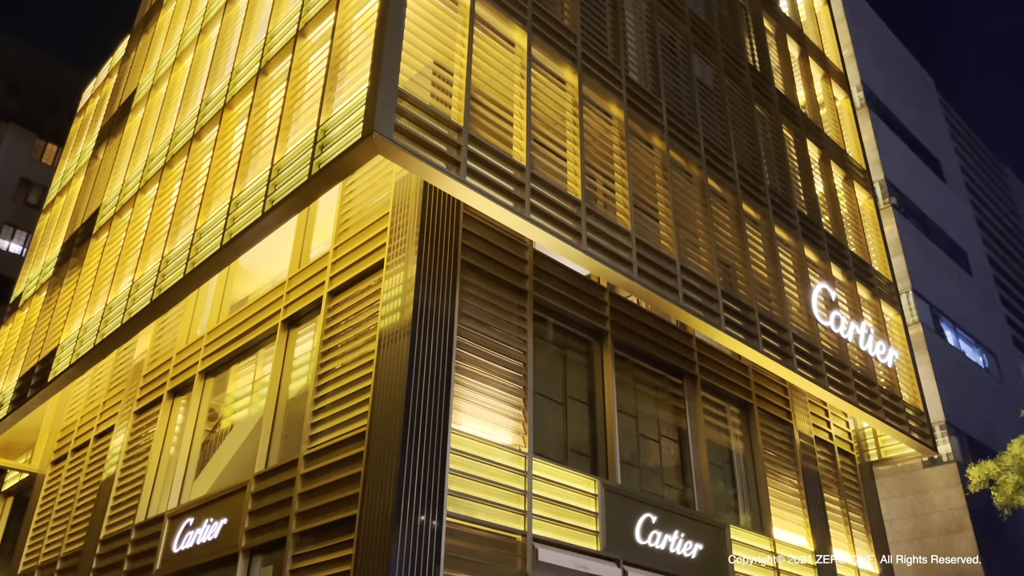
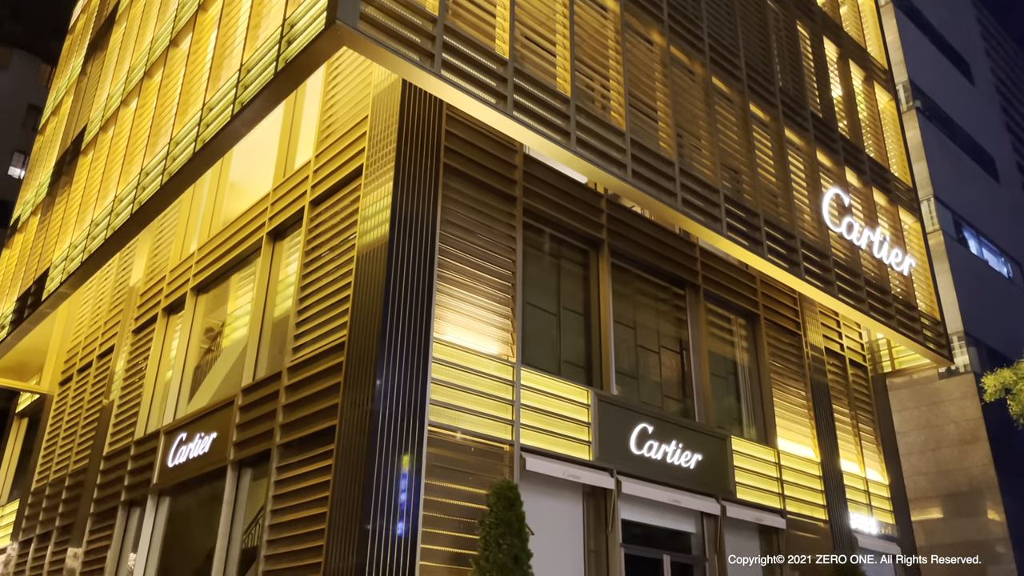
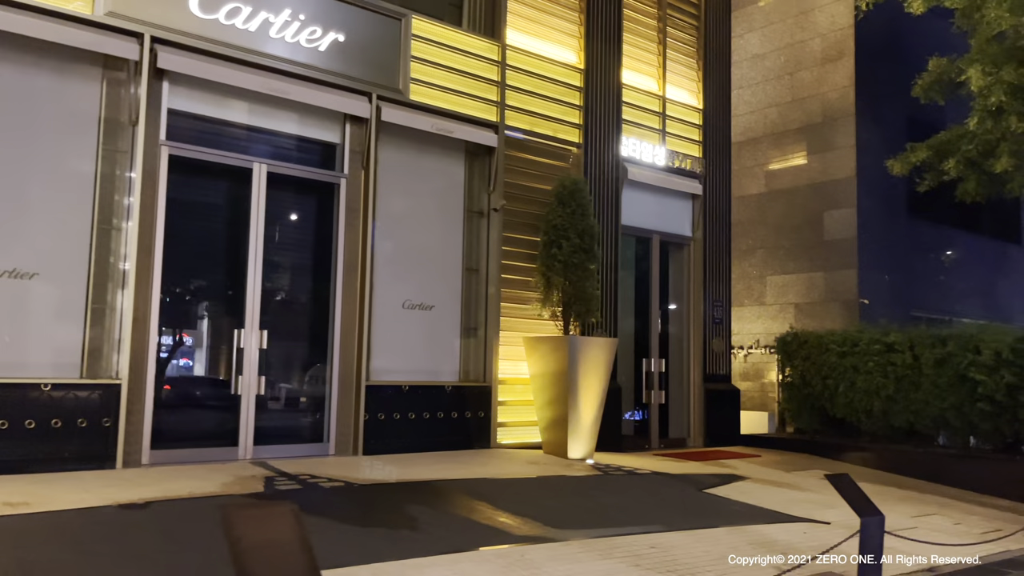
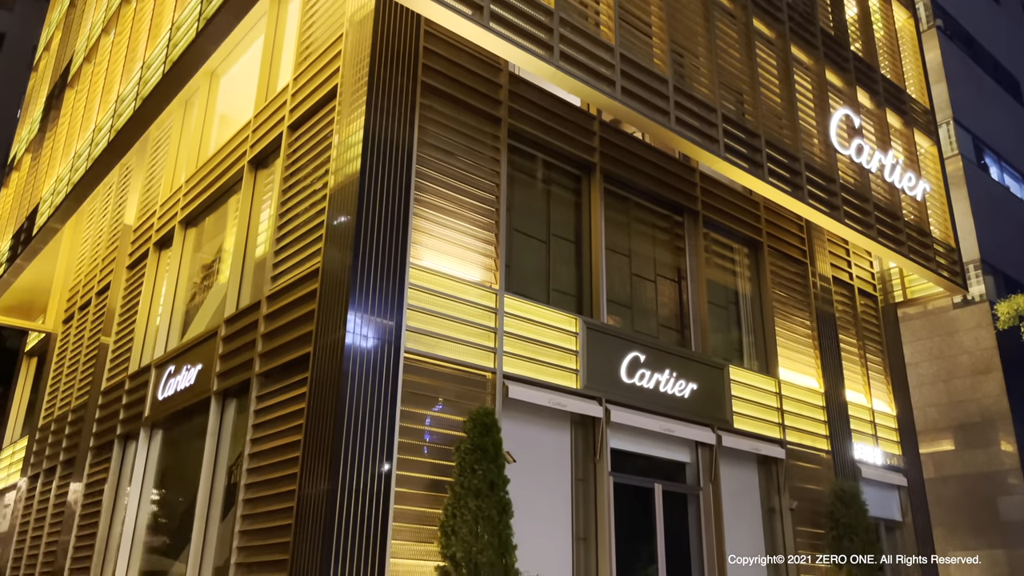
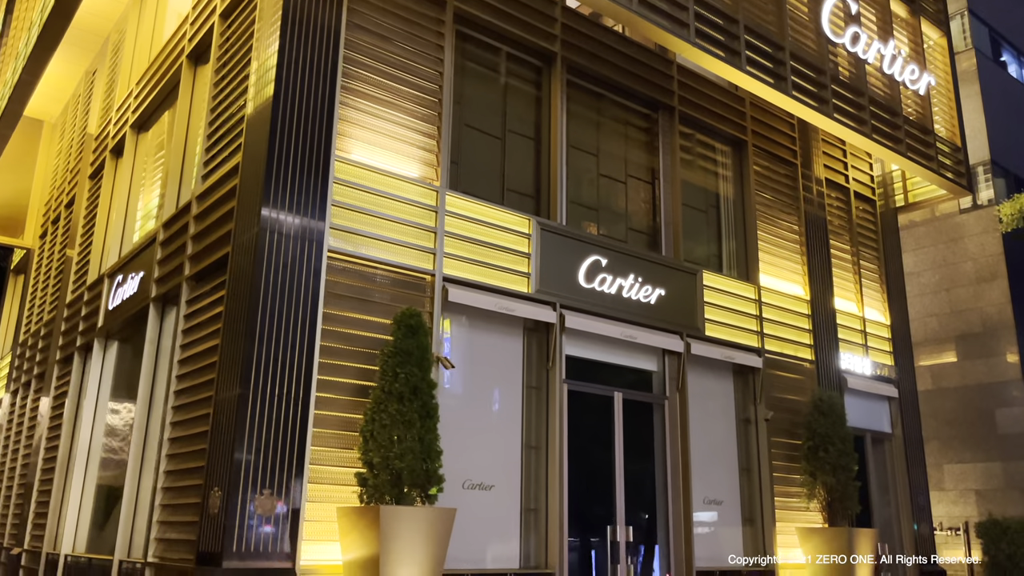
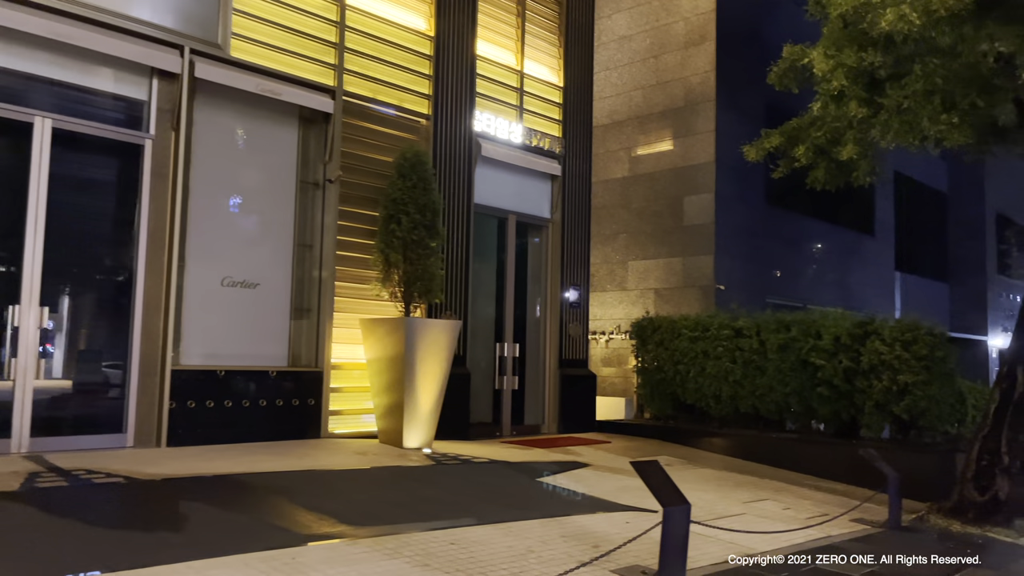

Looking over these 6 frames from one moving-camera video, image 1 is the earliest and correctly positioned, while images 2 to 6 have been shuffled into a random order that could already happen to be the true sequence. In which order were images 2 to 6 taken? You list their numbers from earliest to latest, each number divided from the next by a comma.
2, 4, 5, 3, 6
